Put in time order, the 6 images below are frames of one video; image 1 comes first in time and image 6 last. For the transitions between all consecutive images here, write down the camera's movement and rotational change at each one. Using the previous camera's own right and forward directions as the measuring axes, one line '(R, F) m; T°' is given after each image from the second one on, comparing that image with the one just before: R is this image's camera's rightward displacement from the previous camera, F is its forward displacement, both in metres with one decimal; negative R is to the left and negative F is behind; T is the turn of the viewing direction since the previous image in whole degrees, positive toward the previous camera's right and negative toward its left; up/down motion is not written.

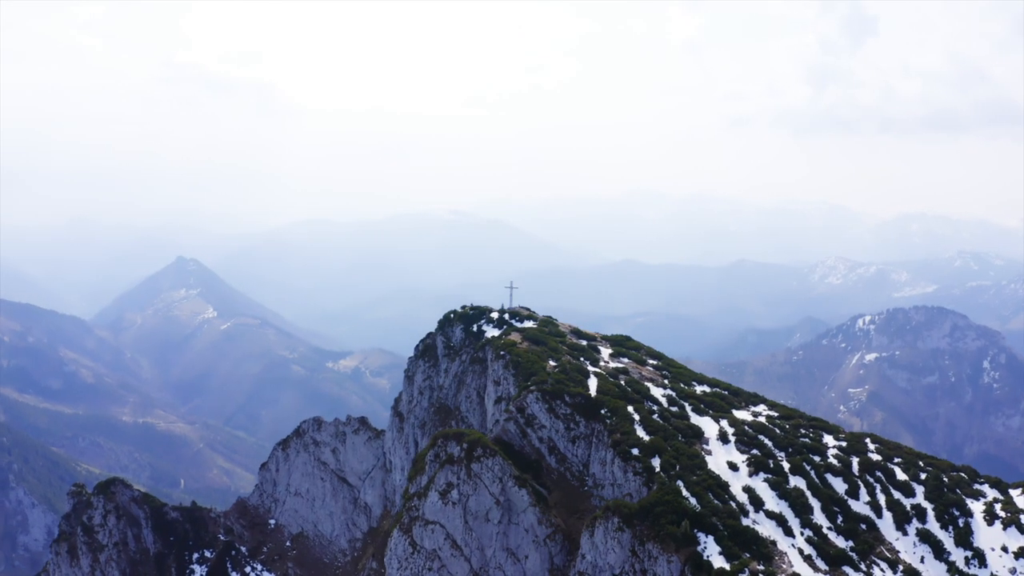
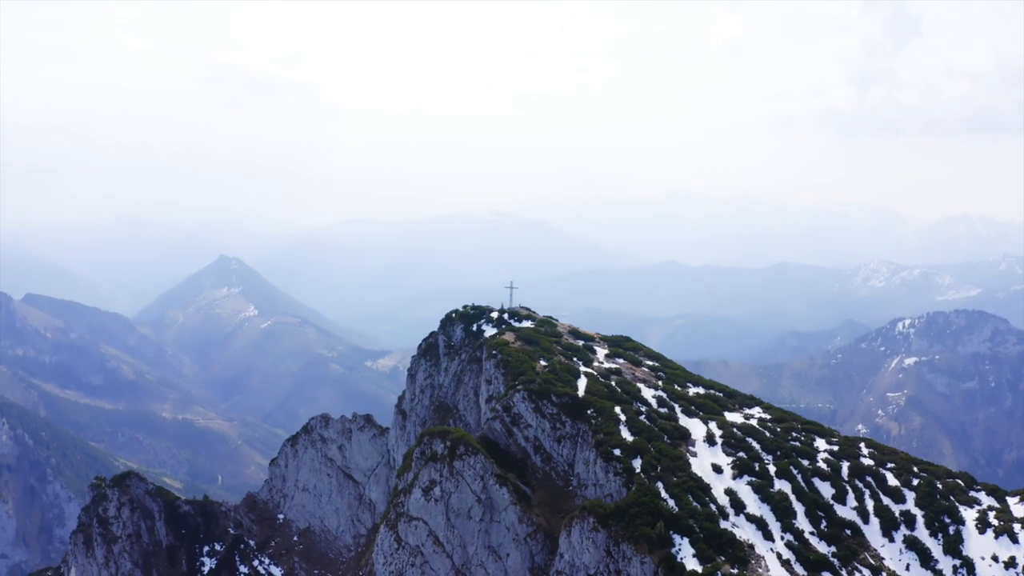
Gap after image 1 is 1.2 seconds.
(+3.4, -0.1) m; -2°
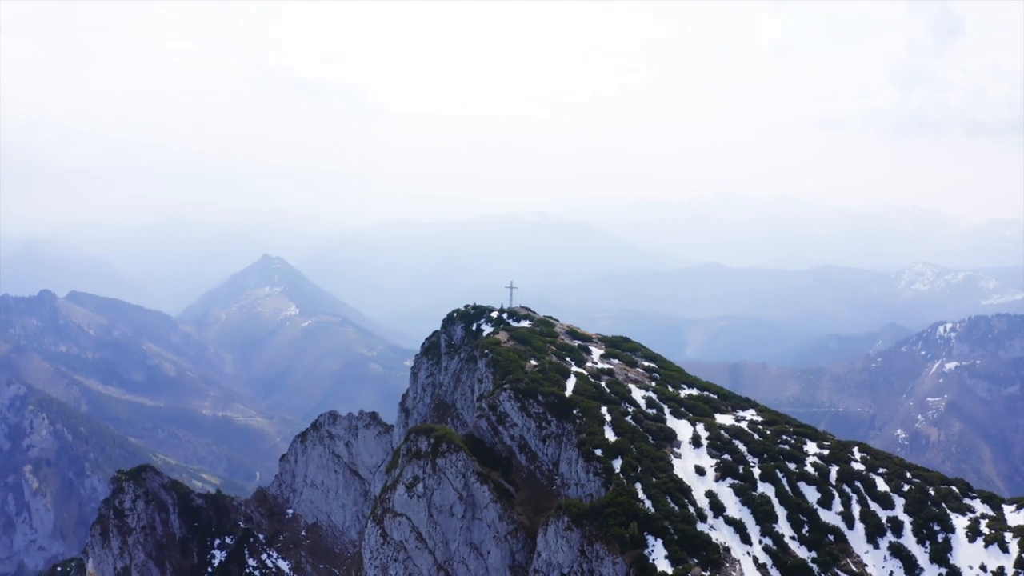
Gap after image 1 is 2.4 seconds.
(+3.6, -0.1) m; -2°
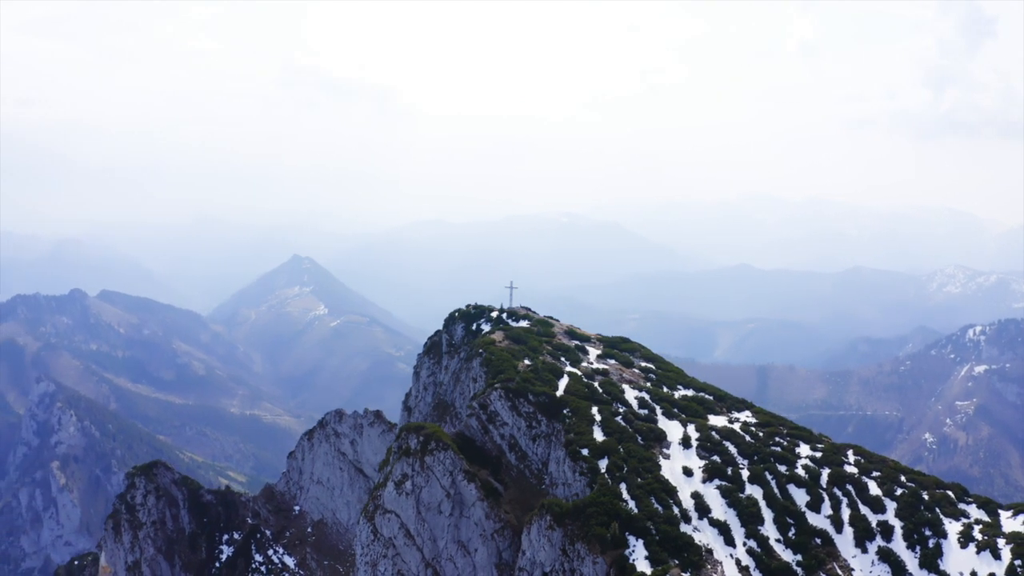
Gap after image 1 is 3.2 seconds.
(+2.5, -0.1) m; -2°
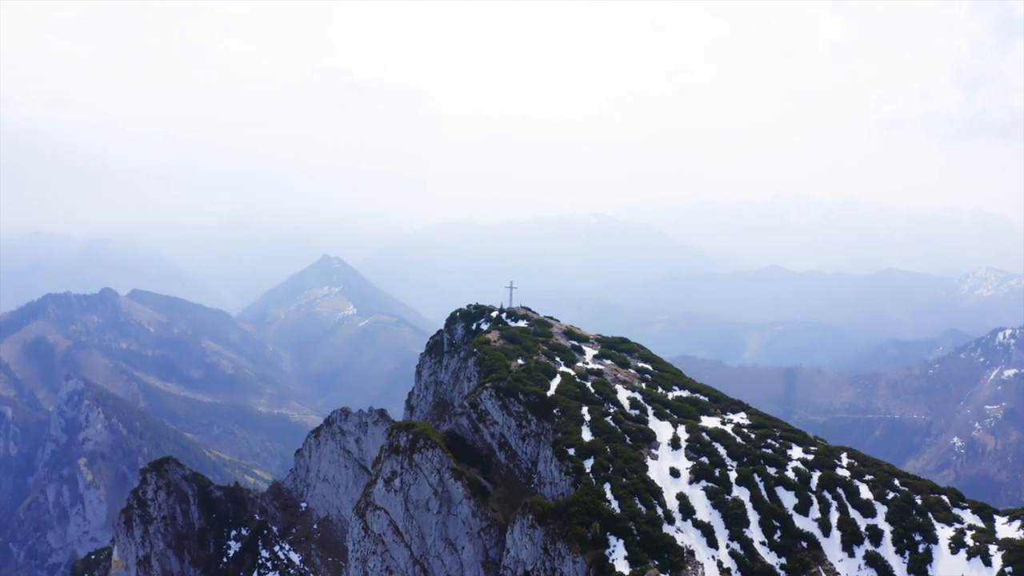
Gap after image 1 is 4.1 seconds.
(+2.5, -0.1) m; -2°
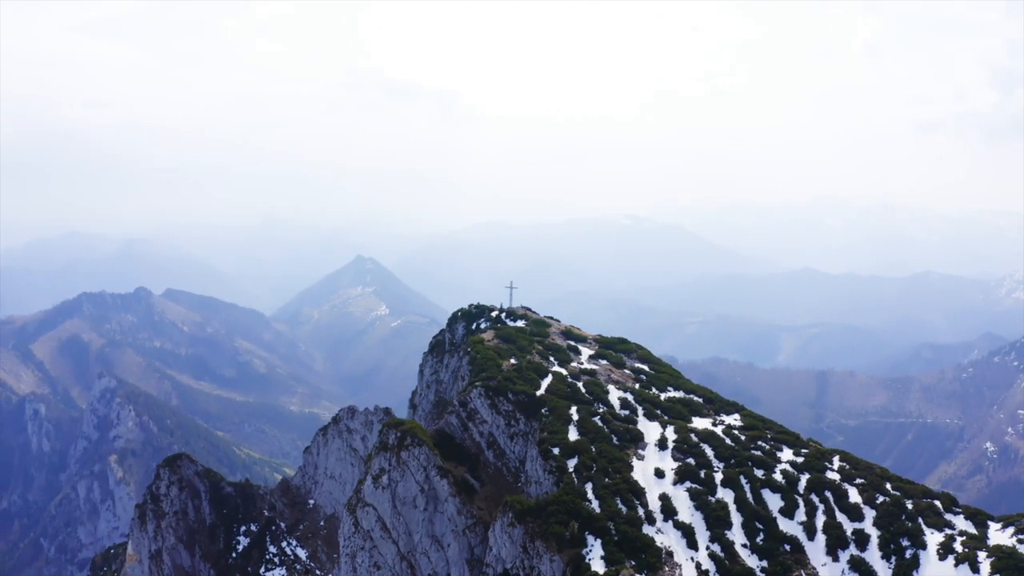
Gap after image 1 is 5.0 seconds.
(+2.9, -0.2) m; -2°
